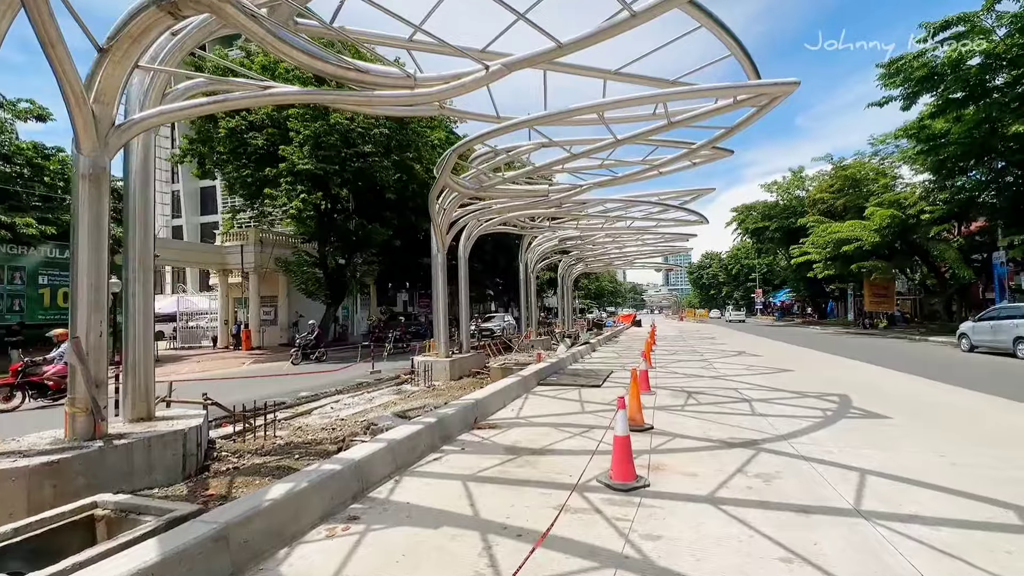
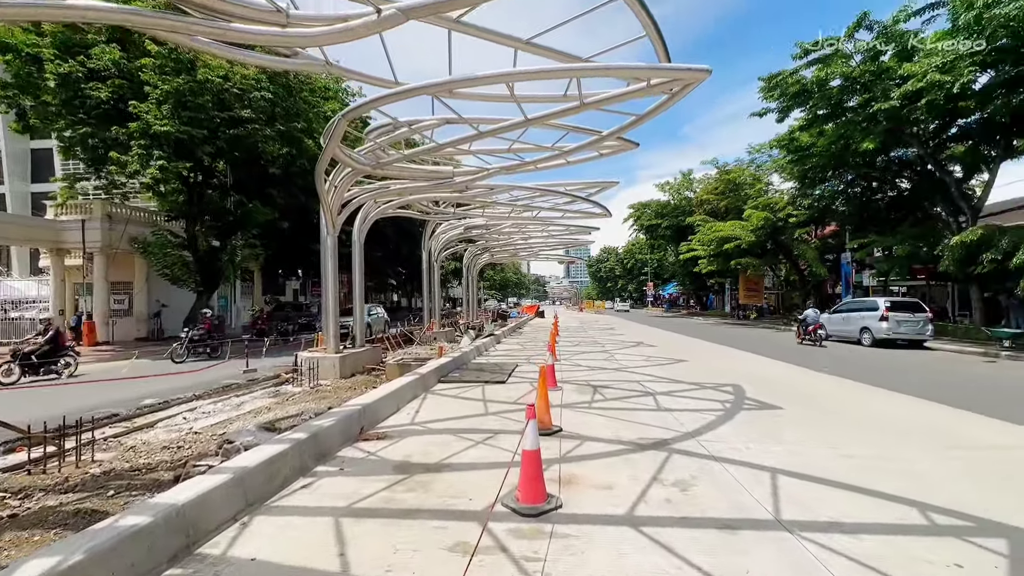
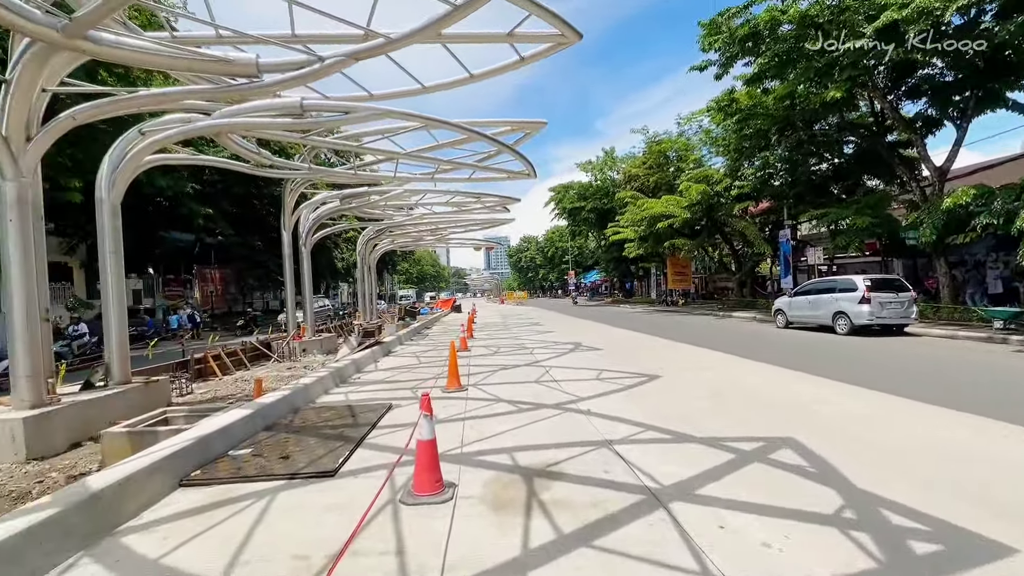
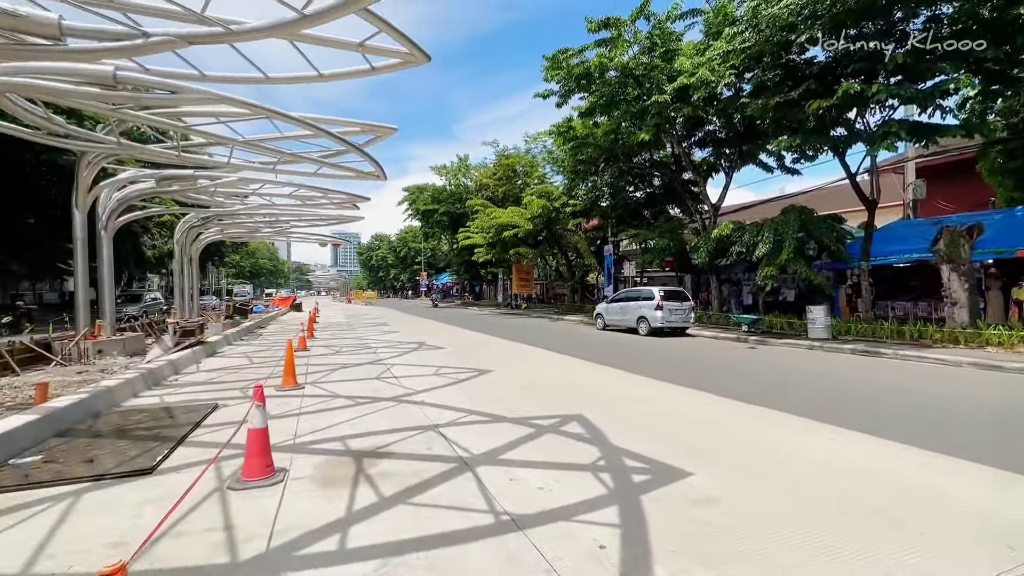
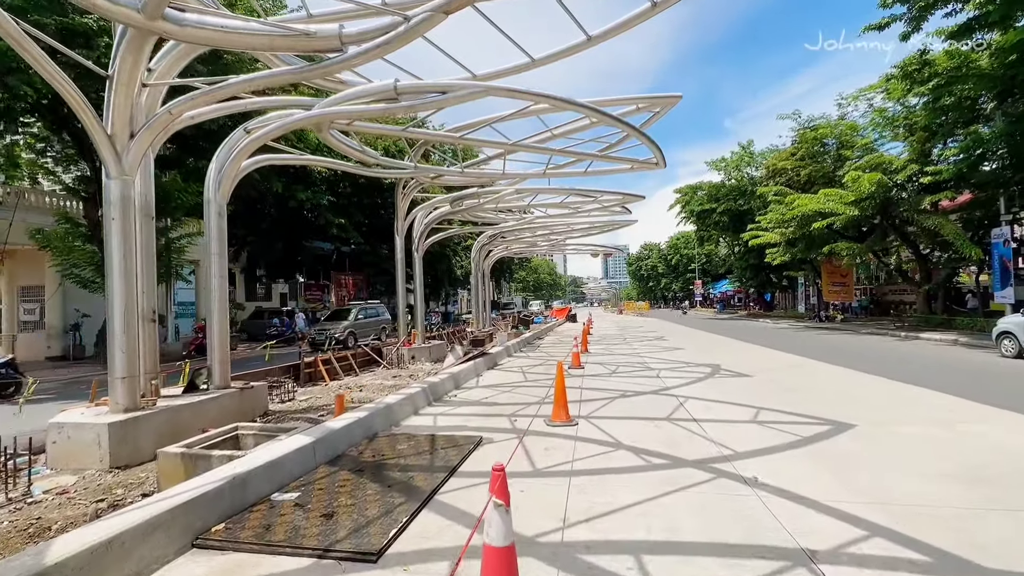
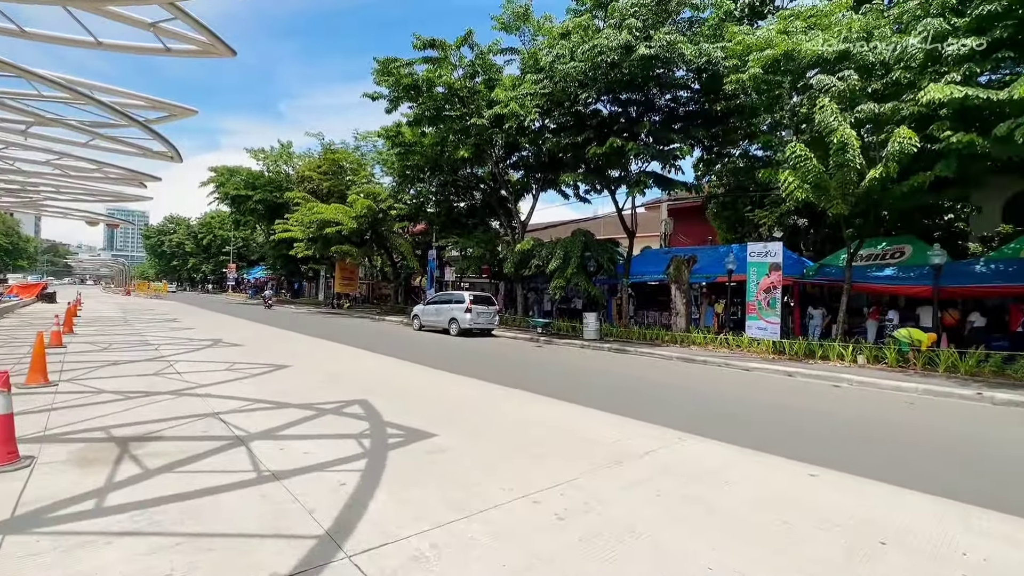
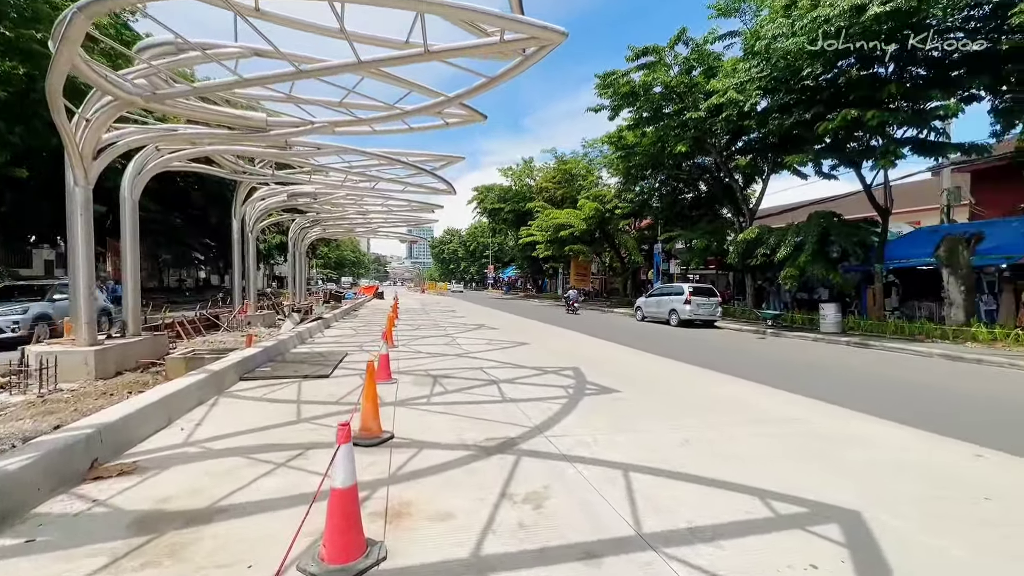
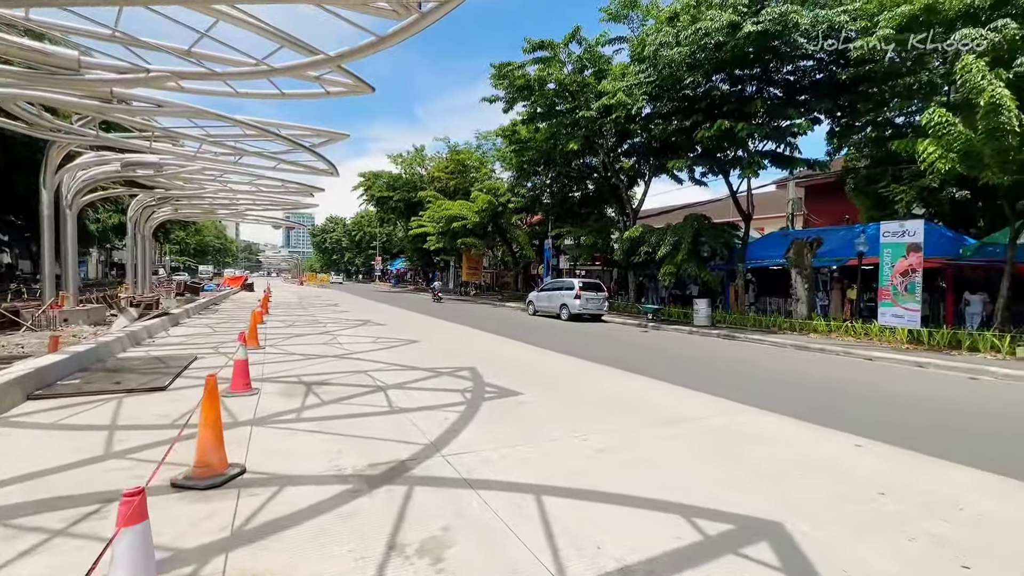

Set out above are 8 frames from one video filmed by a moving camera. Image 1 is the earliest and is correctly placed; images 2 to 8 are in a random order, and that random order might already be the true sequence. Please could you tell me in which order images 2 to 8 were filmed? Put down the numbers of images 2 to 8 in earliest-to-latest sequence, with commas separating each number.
2, 7, 8, 6, 4, 3, 5
